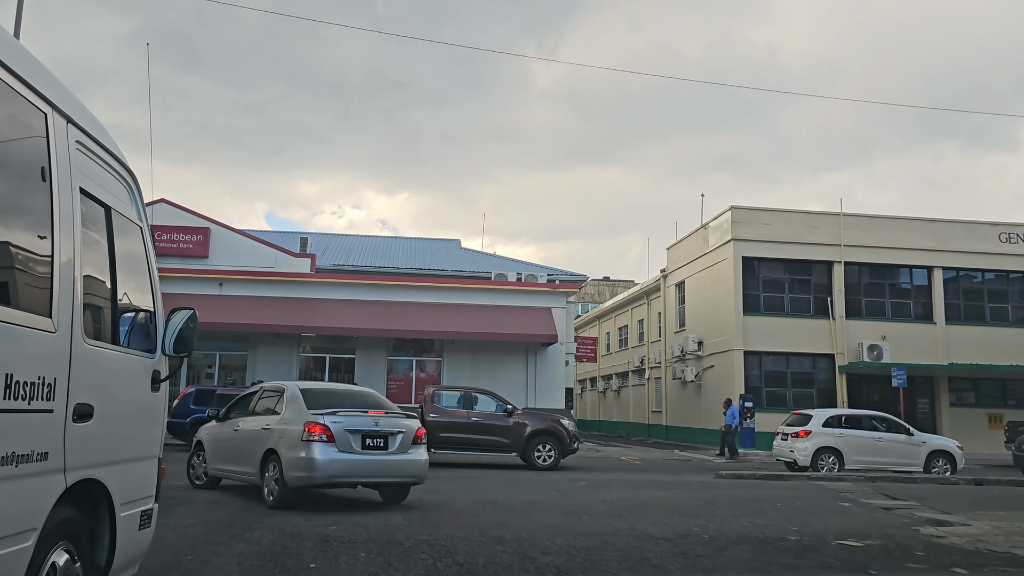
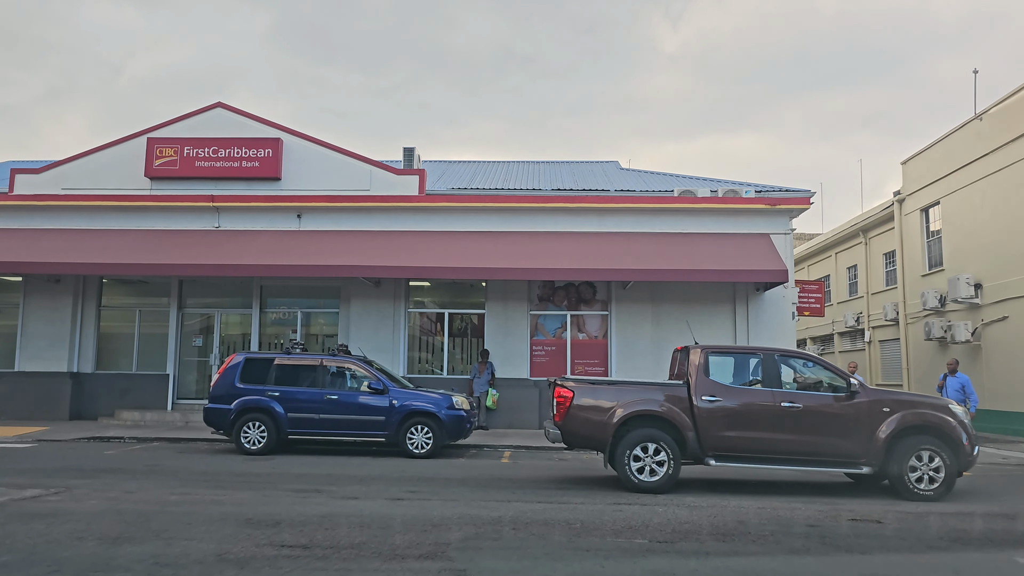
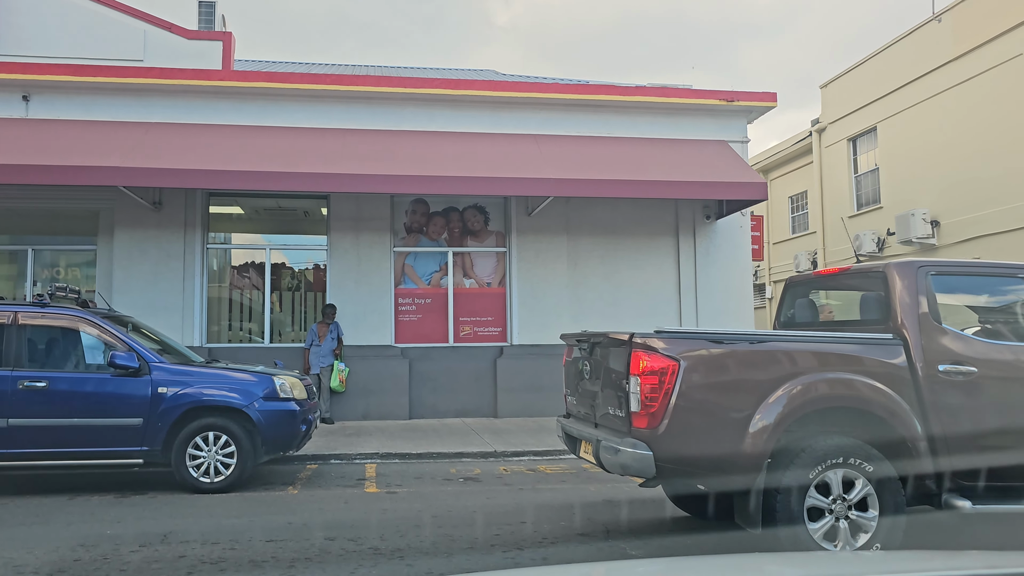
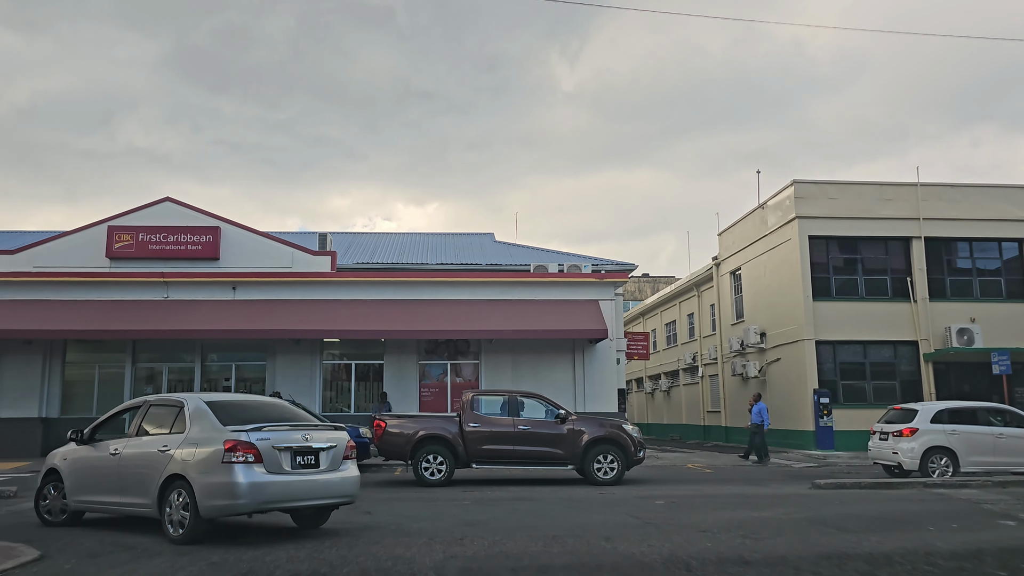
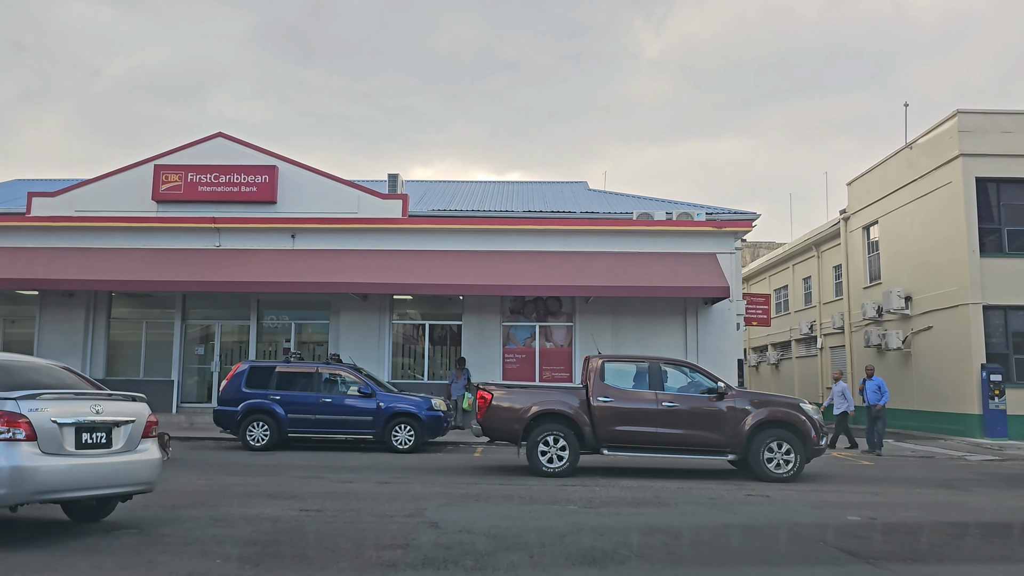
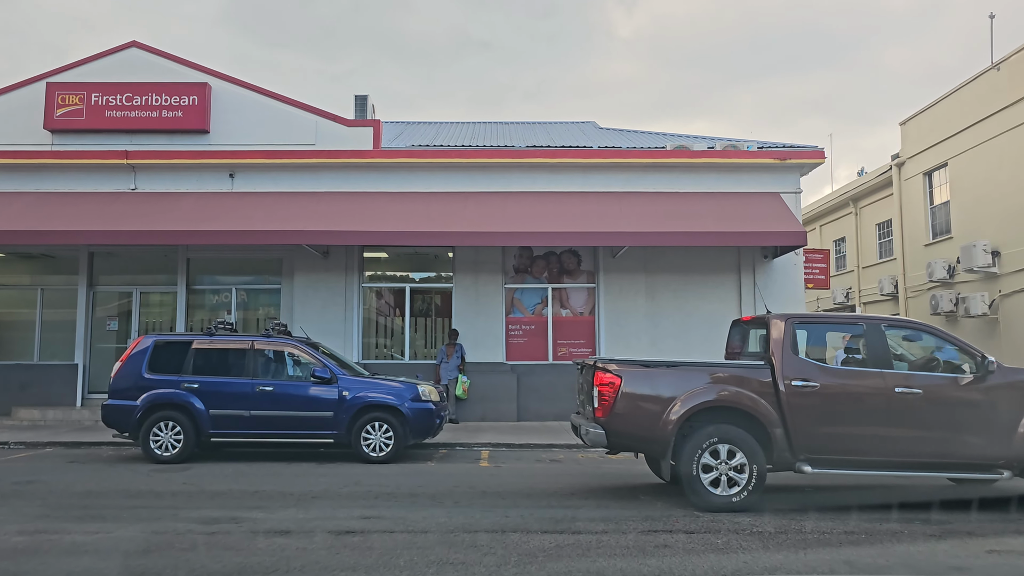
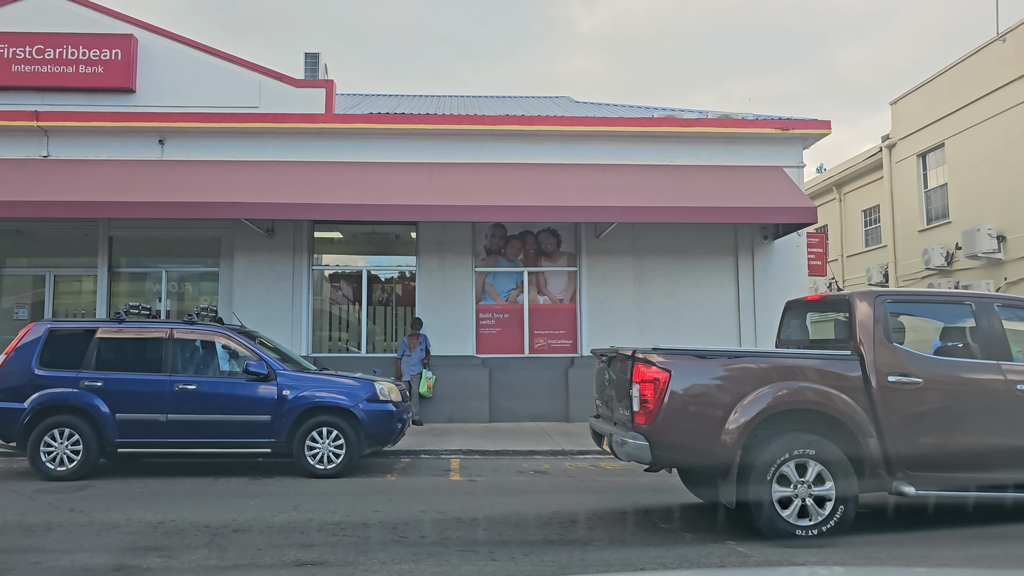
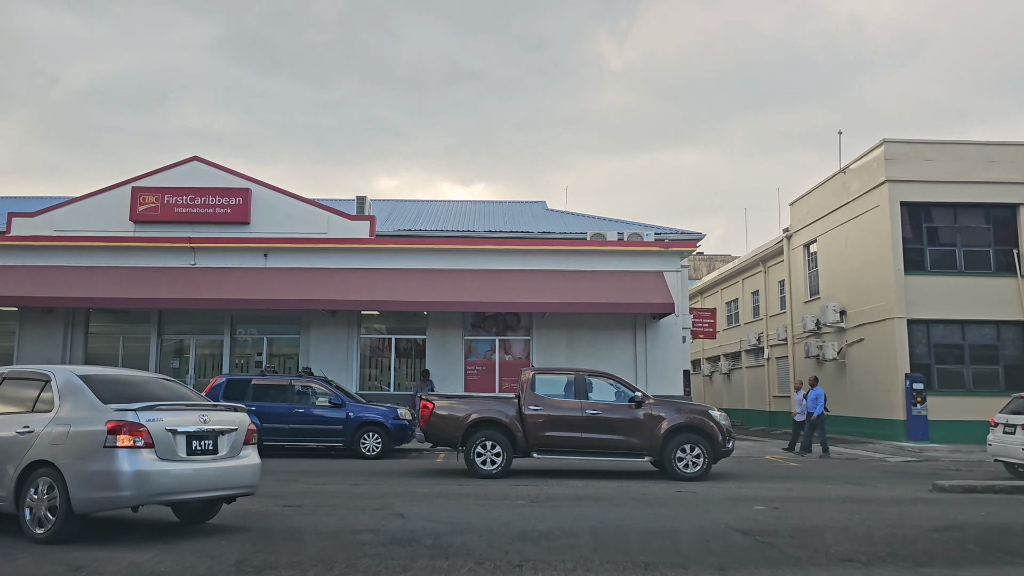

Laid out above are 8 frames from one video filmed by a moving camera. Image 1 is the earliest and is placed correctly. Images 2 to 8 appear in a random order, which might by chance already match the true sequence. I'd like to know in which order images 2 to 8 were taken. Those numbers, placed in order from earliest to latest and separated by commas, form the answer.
4, 8, 5, 2, 6, 7, 3
